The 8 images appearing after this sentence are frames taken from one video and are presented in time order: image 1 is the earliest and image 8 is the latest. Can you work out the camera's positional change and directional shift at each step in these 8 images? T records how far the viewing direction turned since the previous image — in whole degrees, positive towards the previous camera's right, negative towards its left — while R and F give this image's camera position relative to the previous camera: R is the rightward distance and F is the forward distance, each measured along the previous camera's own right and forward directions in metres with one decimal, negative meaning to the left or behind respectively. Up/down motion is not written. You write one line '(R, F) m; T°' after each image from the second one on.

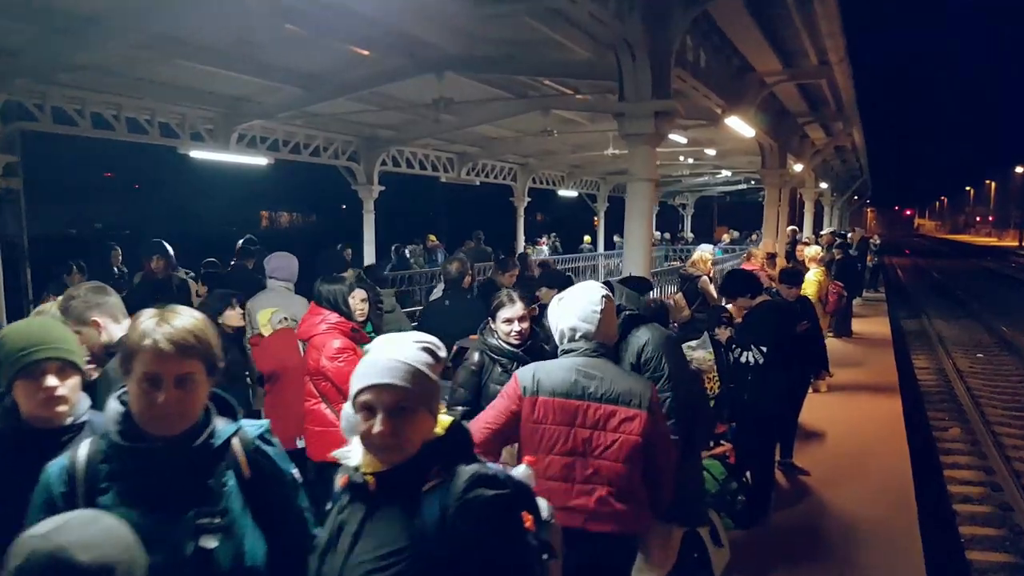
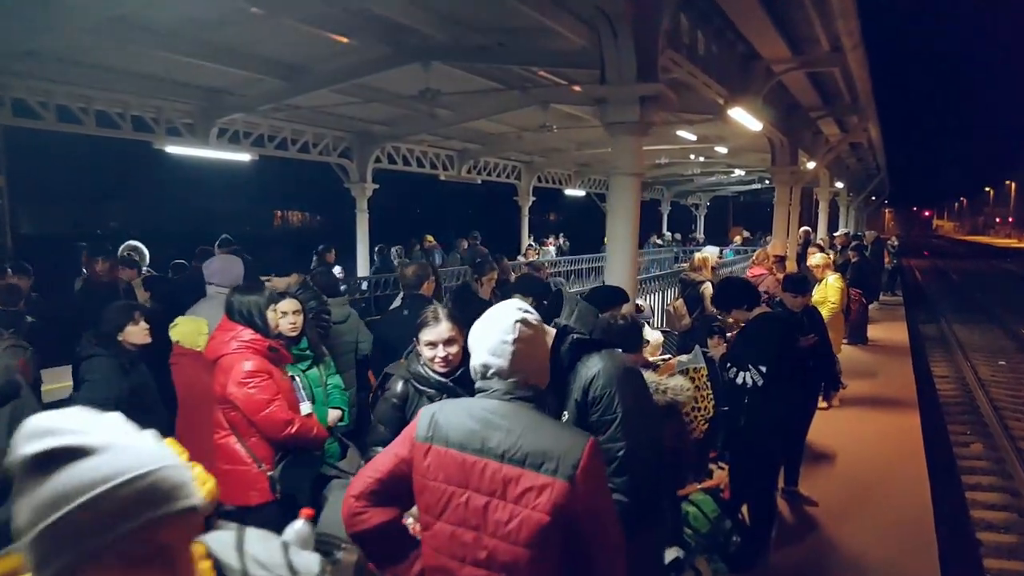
(+0.3, +0.6) m; -1°
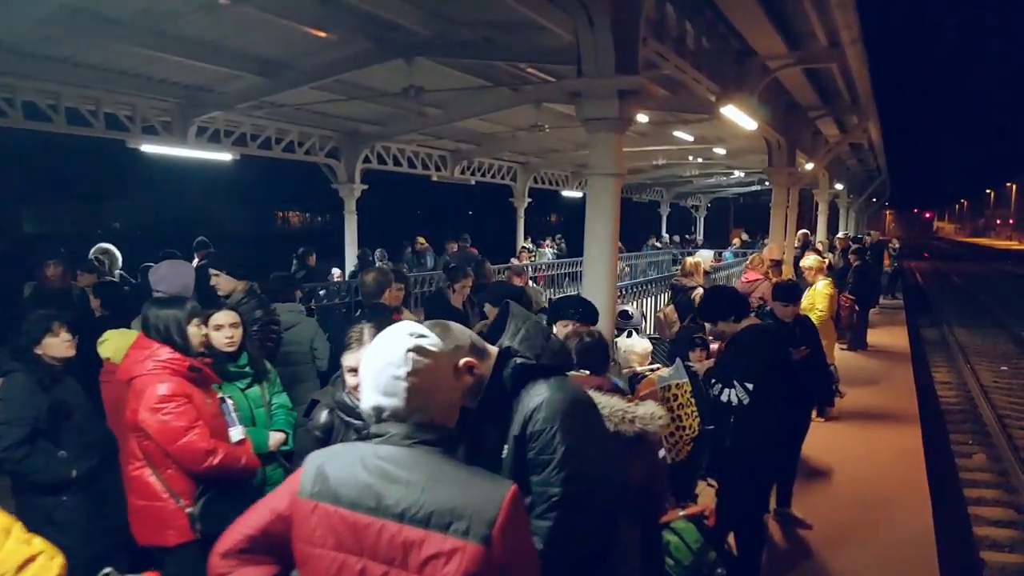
(+0.2, +0.3) m; 0°
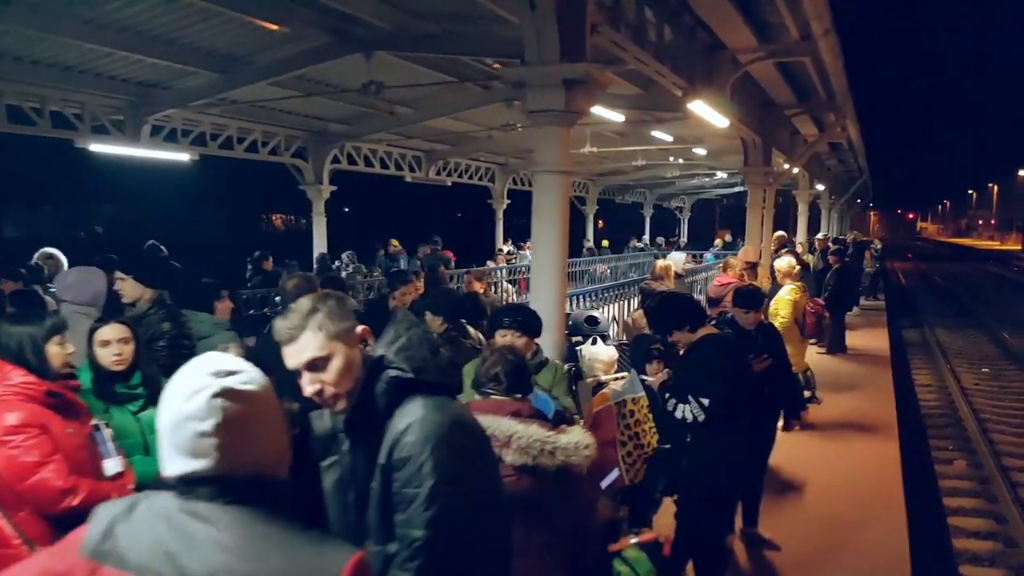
(+0.2, +0.3) m; +1°
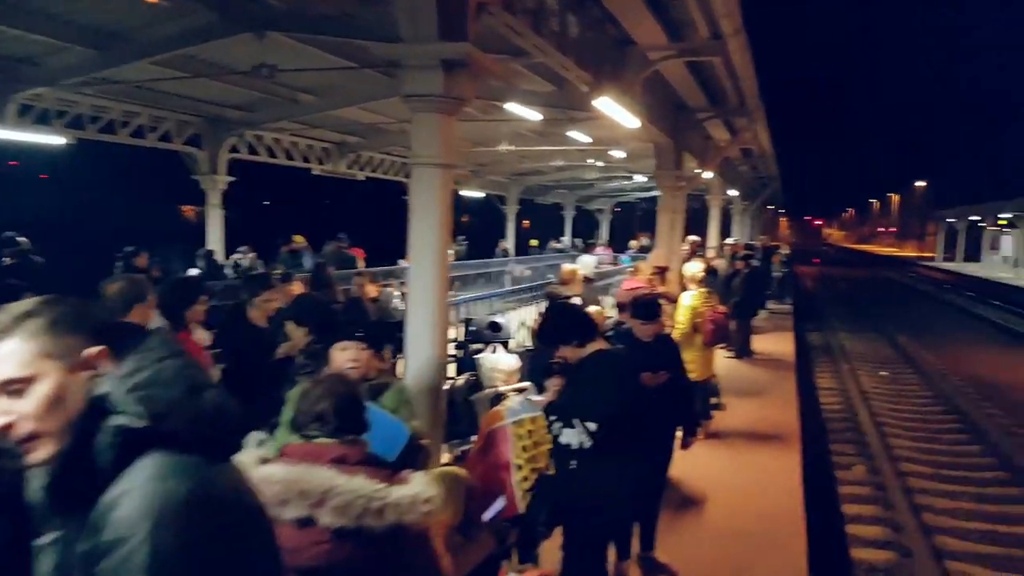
(+0.2, +0.4) m; +6°
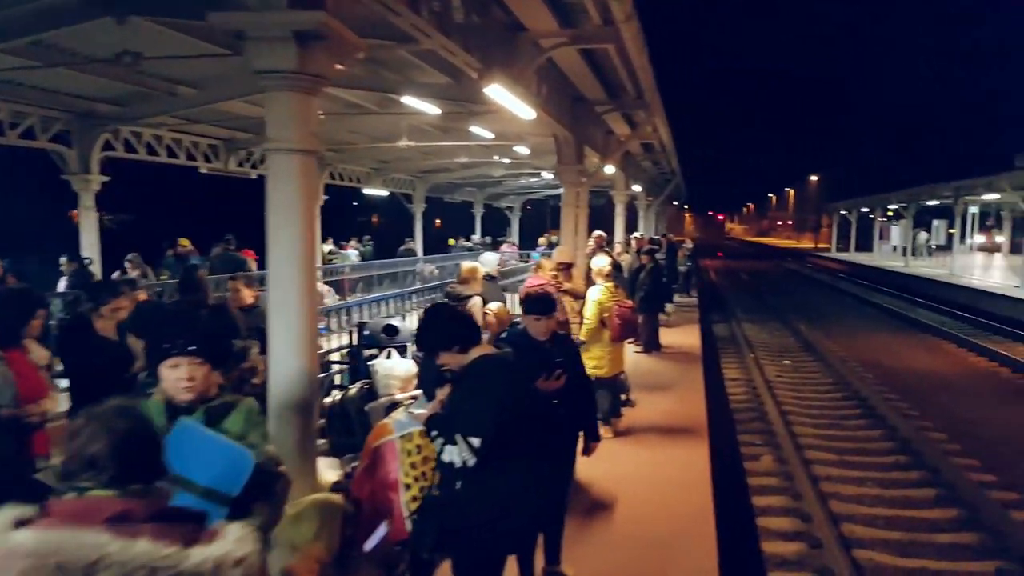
(+0.1, +0.4) m; +6°
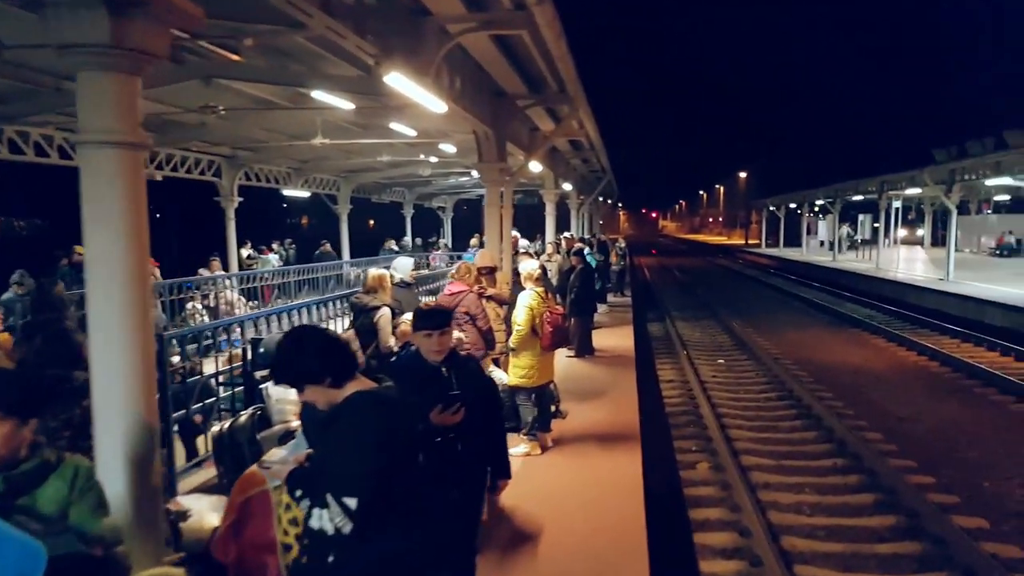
(+0.2, +0.5) m; +5°
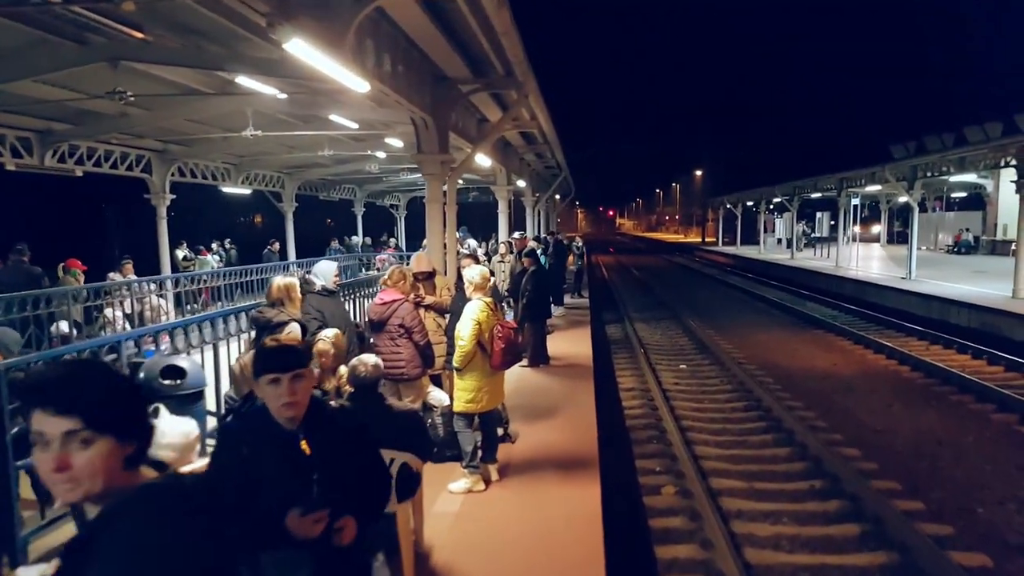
(+0.1, +0.9) m; +3°
